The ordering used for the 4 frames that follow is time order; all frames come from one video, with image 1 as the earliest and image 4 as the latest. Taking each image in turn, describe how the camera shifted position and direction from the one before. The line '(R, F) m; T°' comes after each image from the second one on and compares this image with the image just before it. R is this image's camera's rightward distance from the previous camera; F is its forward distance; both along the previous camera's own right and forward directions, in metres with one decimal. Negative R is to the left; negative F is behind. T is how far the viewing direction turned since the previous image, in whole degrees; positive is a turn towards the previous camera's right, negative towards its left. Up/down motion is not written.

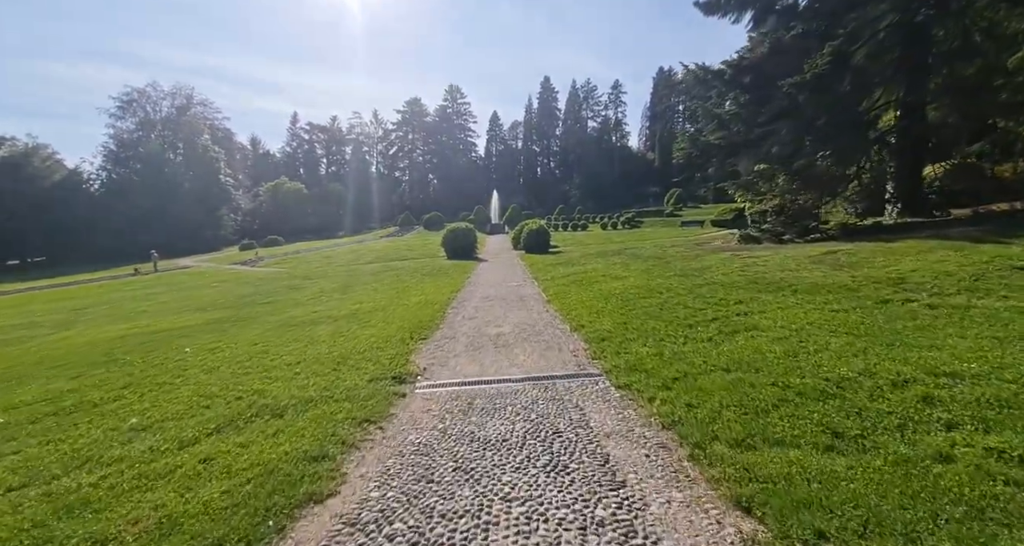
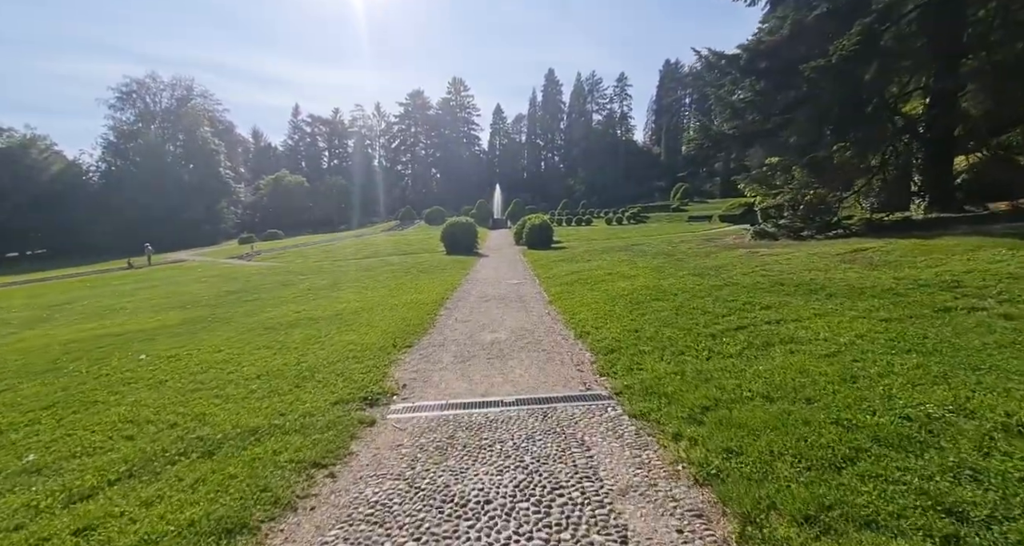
(+0.1, +0.9) m; 0°
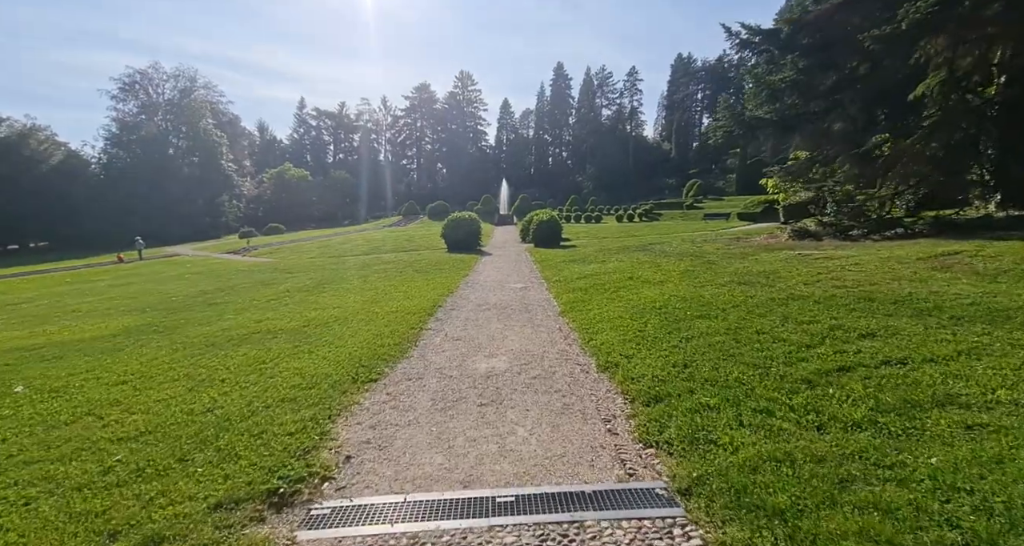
(0.0, +1.9) m; -1°
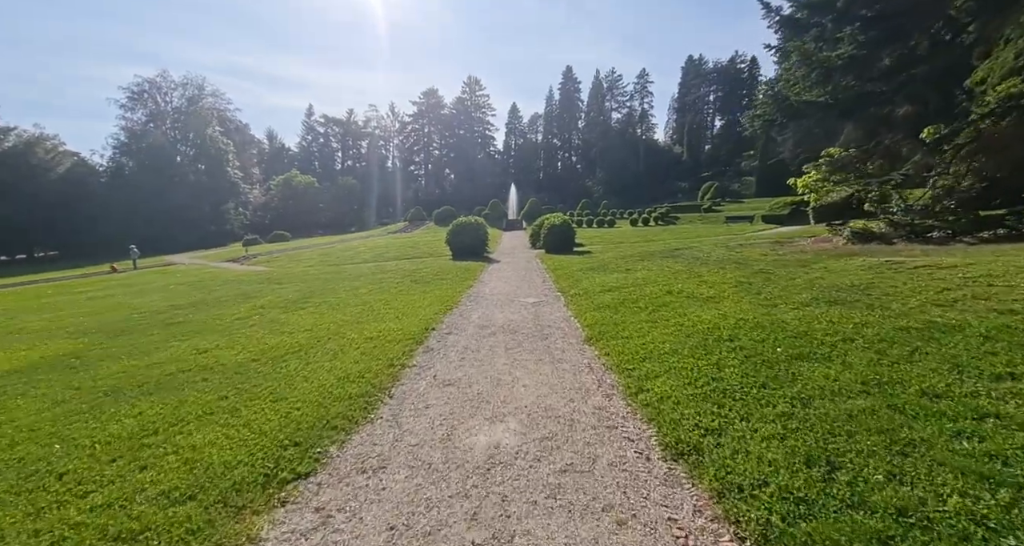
(0.0, +2.1) m; -1°
